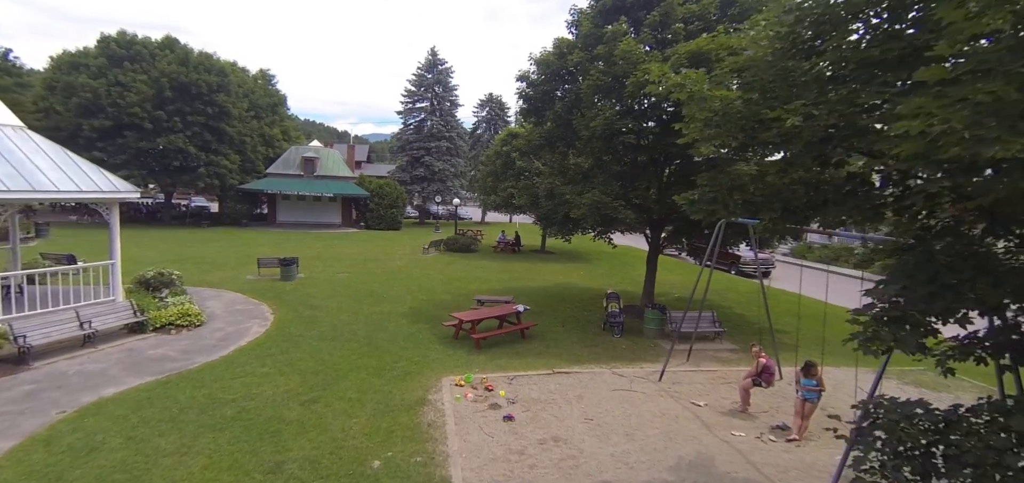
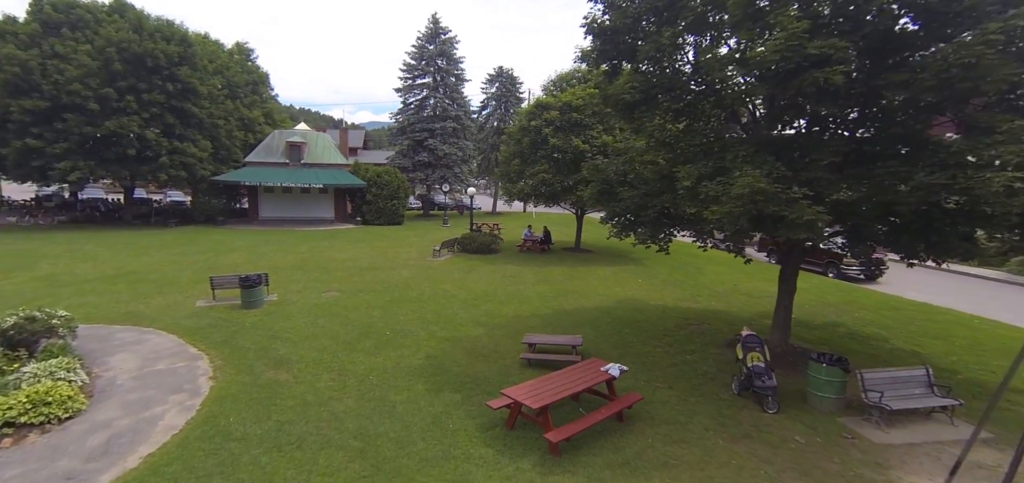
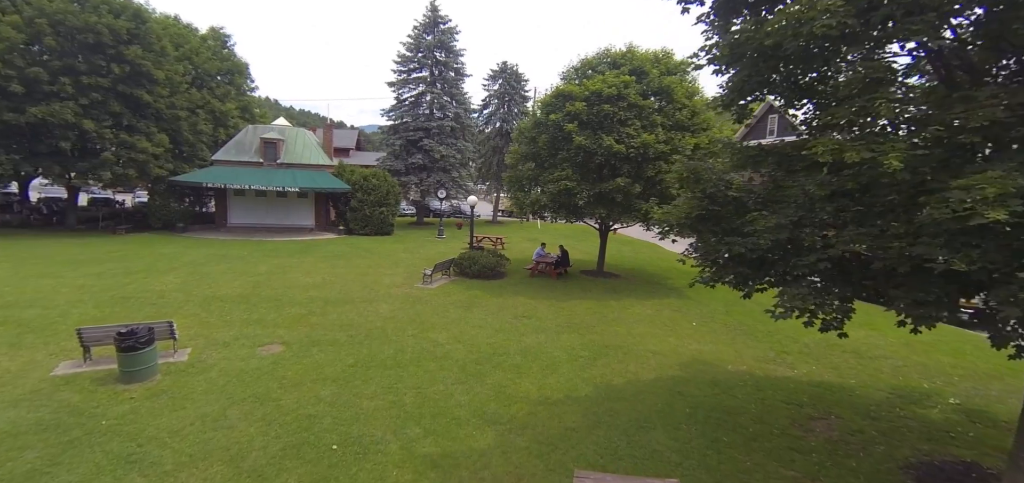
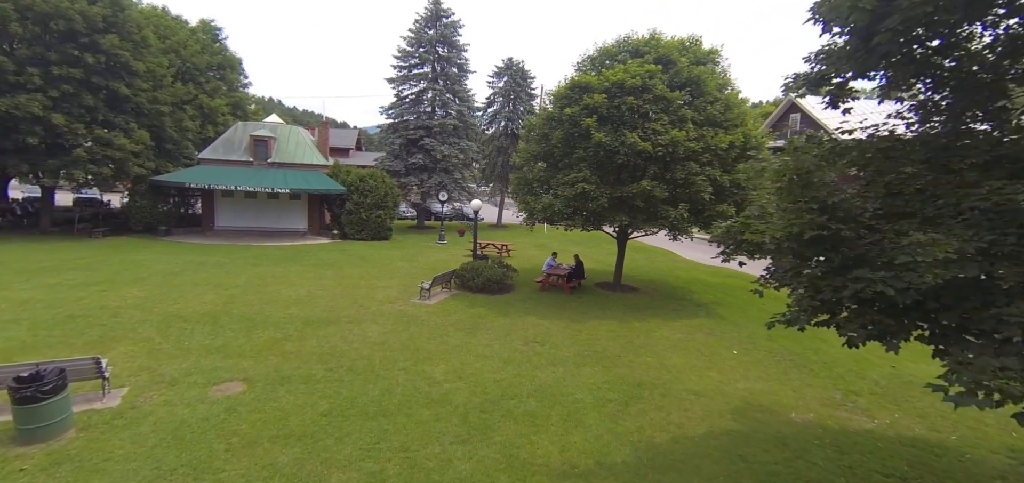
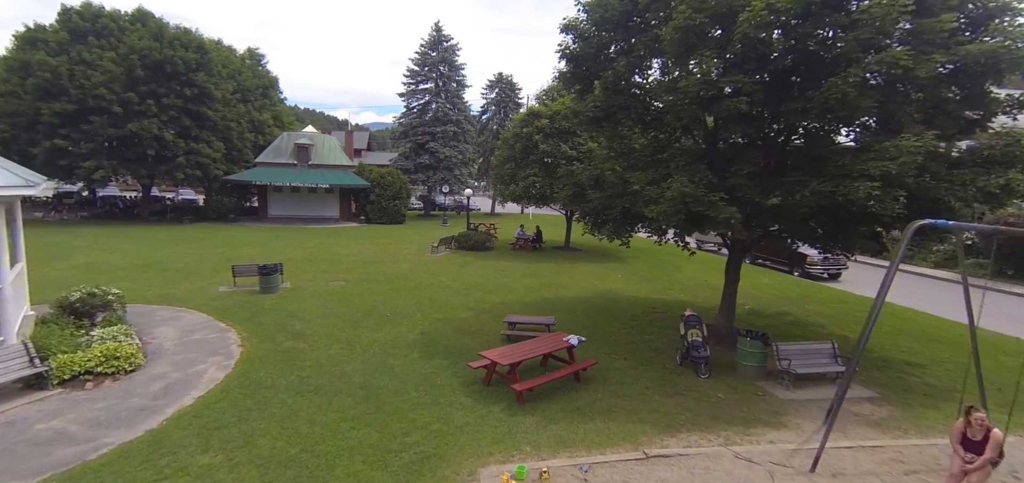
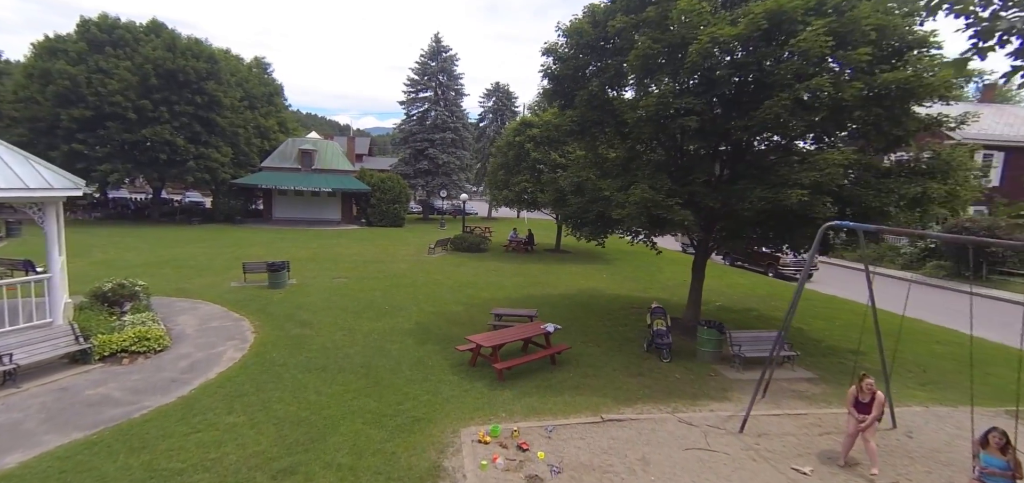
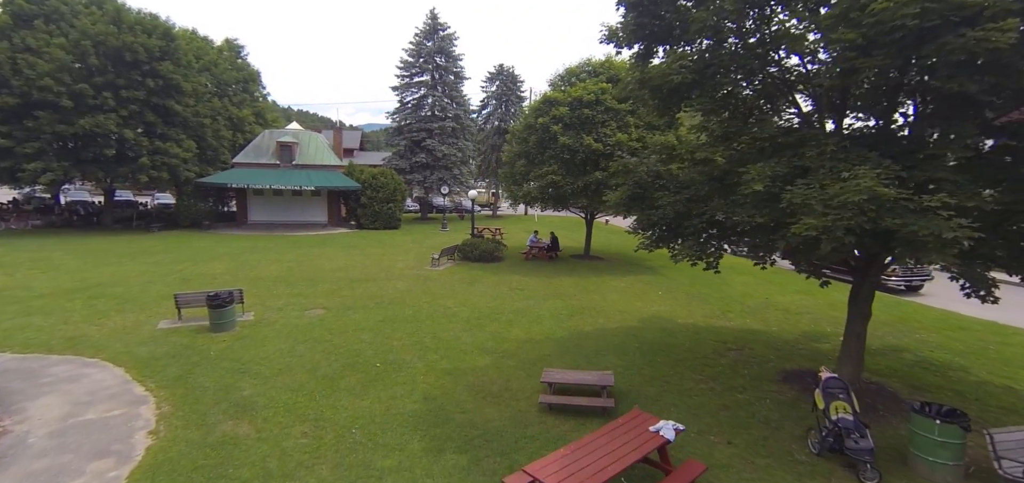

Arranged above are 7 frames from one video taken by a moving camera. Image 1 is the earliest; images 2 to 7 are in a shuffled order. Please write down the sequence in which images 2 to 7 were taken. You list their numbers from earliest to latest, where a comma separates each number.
6, 5, 2, 7, 3, 4
